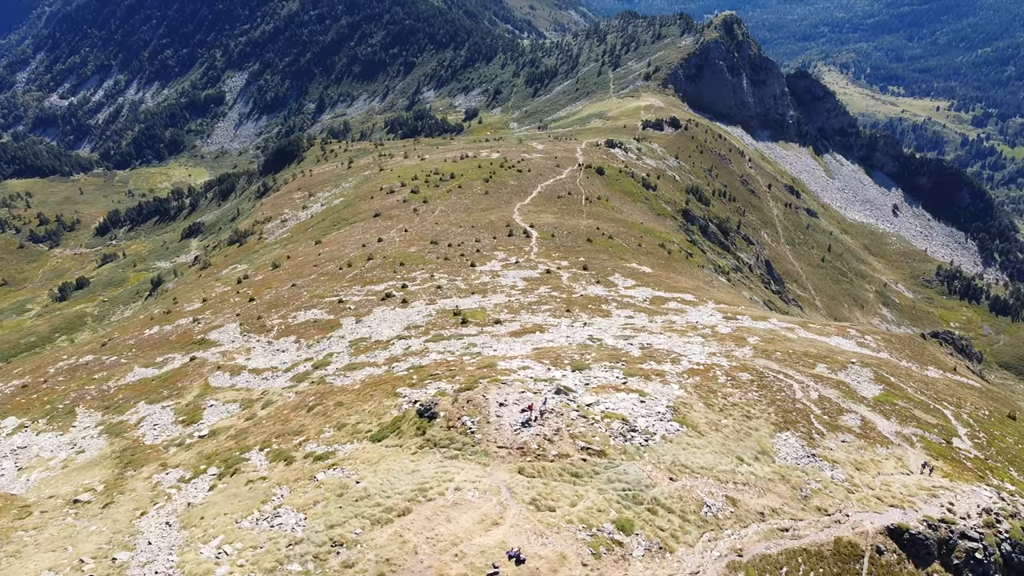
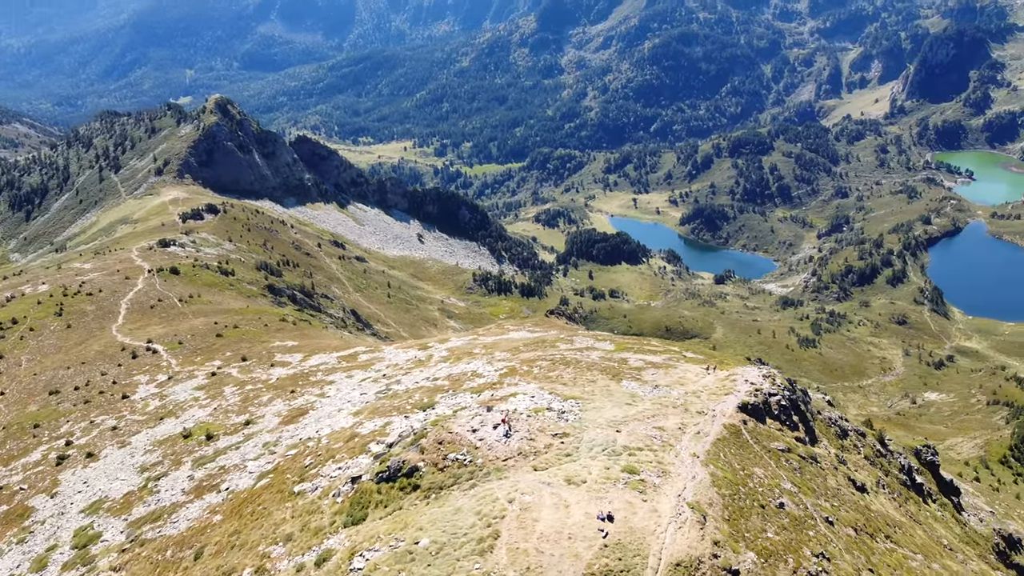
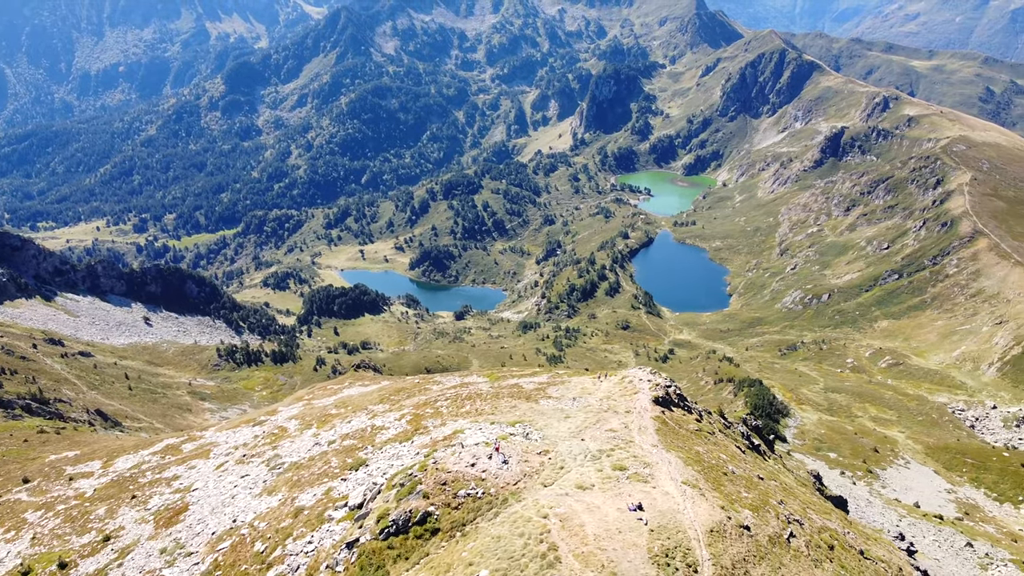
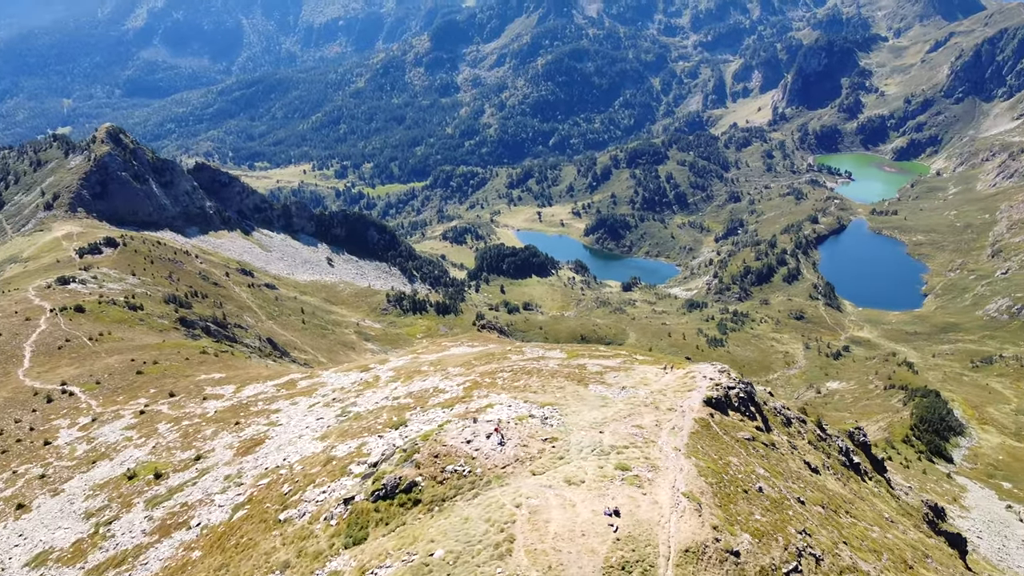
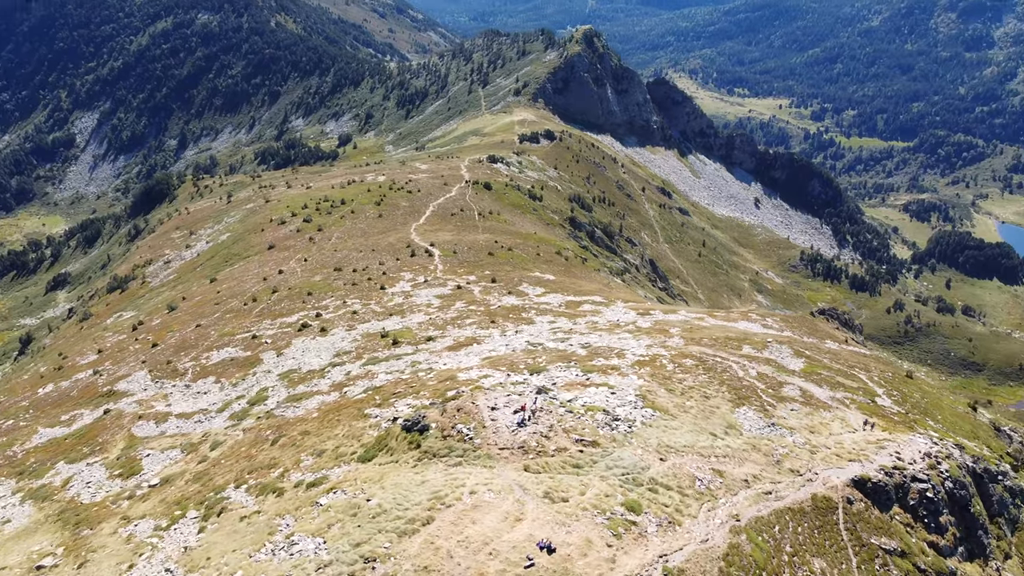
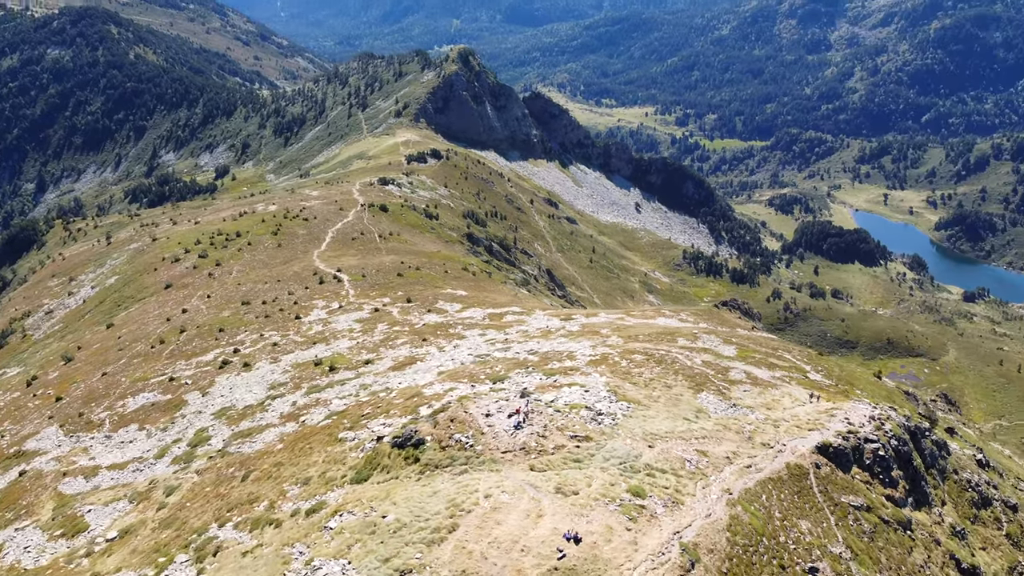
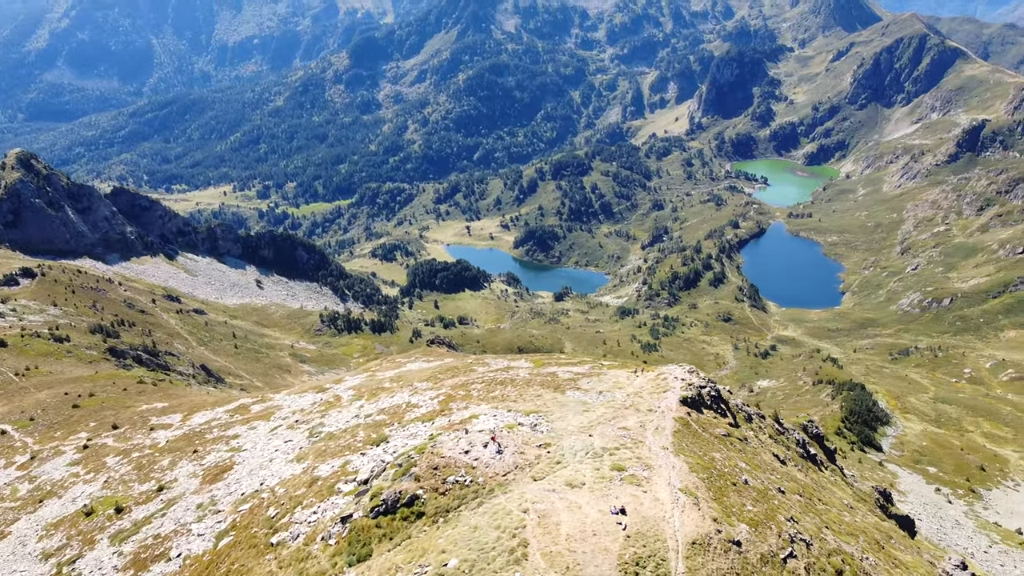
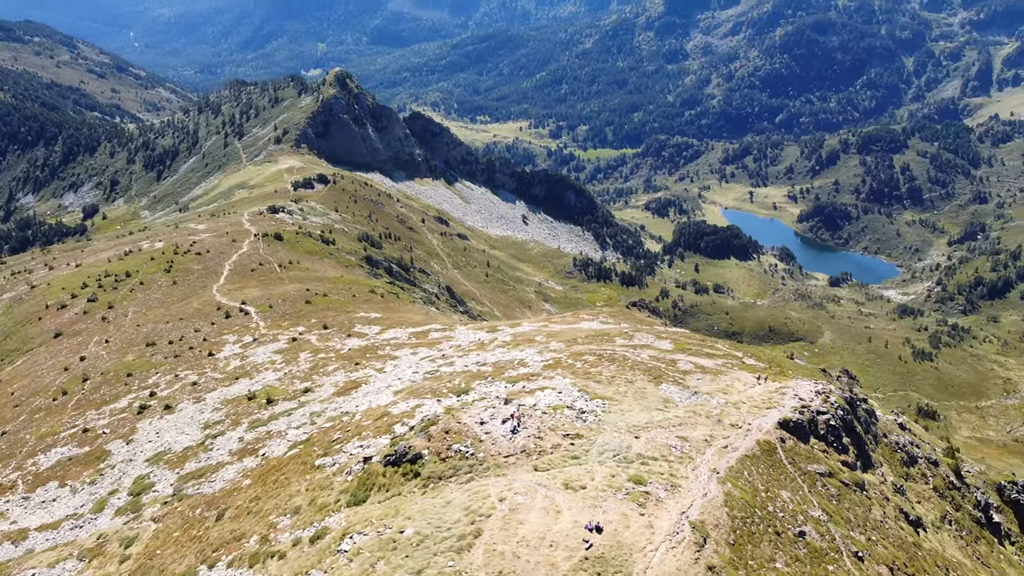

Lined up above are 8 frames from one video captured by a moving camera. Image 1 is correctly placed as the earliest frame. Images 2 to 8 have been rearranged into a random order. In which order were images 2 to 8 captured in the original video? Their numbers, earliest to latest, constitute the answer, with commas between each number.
5, 6, 8, 2, 4, 7, 3
